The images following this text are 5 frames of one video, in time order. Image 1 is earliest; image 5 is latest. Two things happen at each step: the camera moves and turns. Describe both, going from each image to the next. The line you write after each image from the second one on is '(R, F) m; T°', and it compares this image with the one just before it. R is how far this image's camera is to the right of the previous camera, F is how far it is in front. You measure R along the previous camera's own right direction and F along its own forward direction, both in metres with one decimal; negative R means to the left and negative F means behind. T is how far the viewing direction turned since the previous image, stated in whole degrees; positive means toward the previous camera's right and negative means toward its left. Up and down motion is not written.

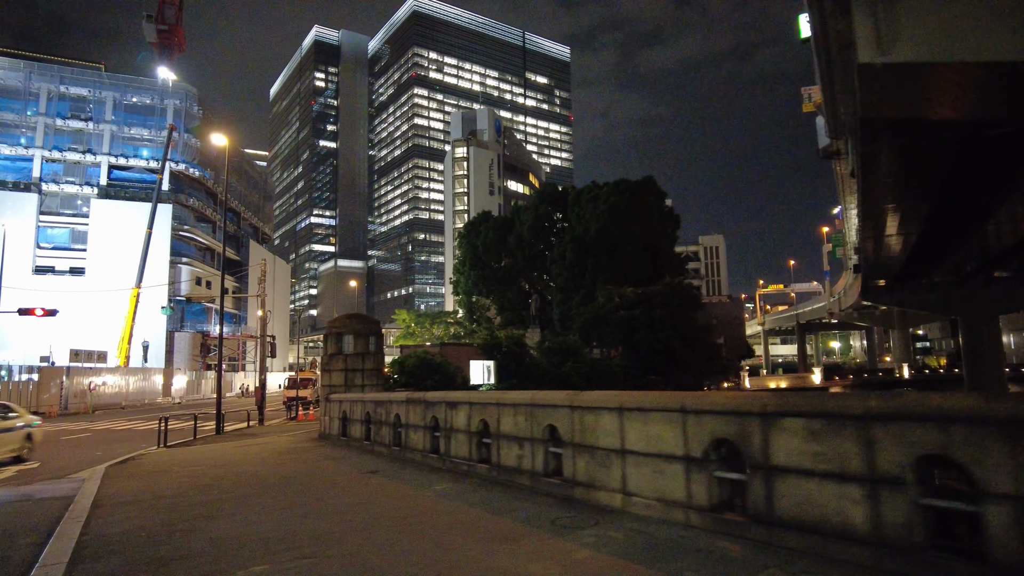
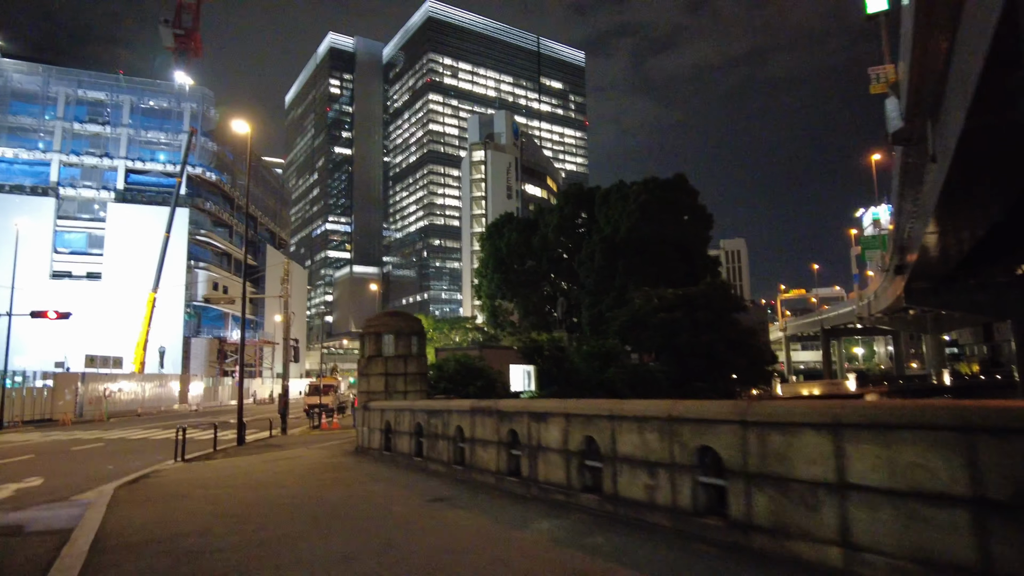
(-0.9, +1.6) m; -1°
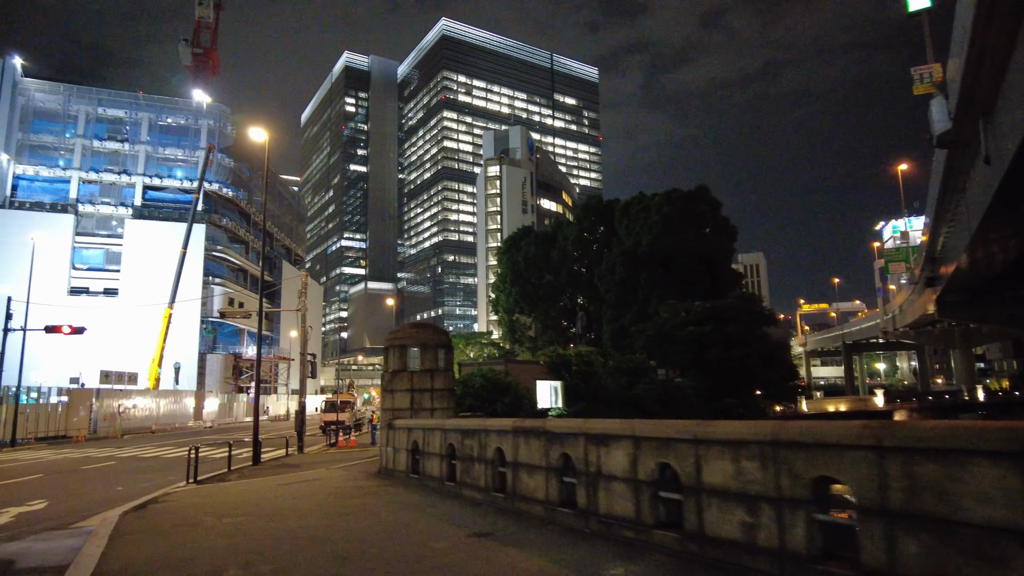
(-0.4, +0.8) m; -1°
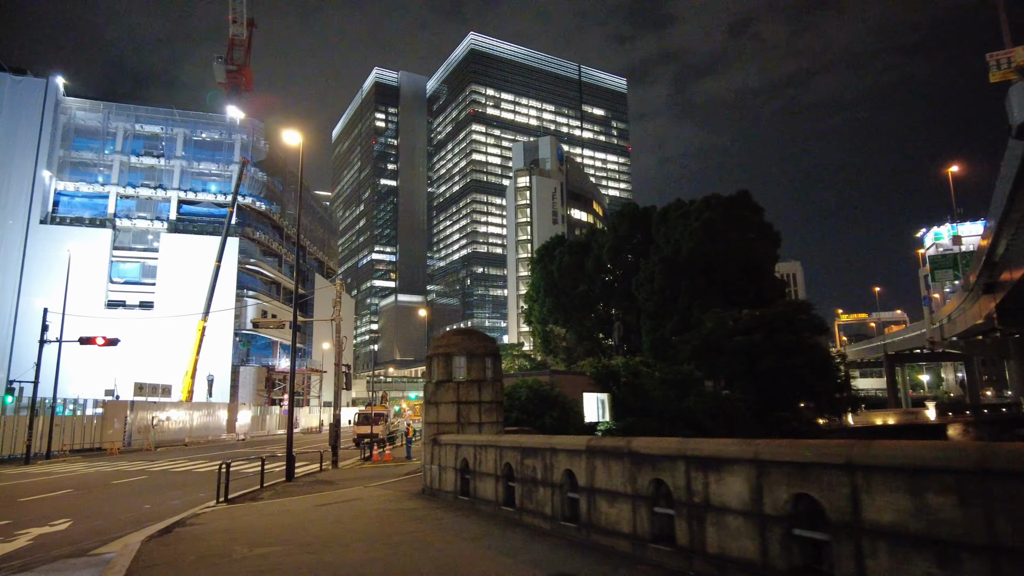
(-0.4, +1.0) m; -2°
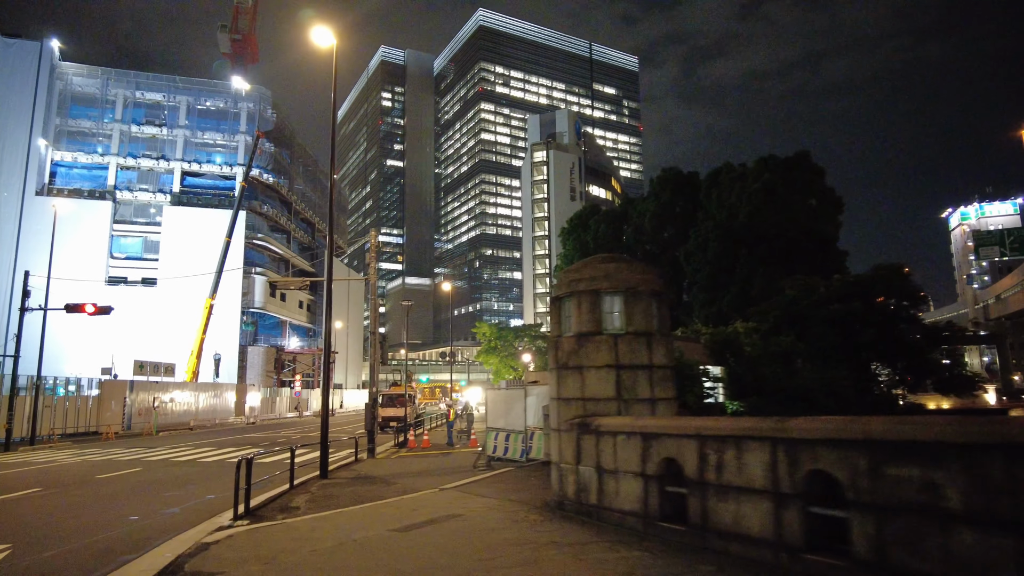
(-1.9, +3.9) m; 0°
